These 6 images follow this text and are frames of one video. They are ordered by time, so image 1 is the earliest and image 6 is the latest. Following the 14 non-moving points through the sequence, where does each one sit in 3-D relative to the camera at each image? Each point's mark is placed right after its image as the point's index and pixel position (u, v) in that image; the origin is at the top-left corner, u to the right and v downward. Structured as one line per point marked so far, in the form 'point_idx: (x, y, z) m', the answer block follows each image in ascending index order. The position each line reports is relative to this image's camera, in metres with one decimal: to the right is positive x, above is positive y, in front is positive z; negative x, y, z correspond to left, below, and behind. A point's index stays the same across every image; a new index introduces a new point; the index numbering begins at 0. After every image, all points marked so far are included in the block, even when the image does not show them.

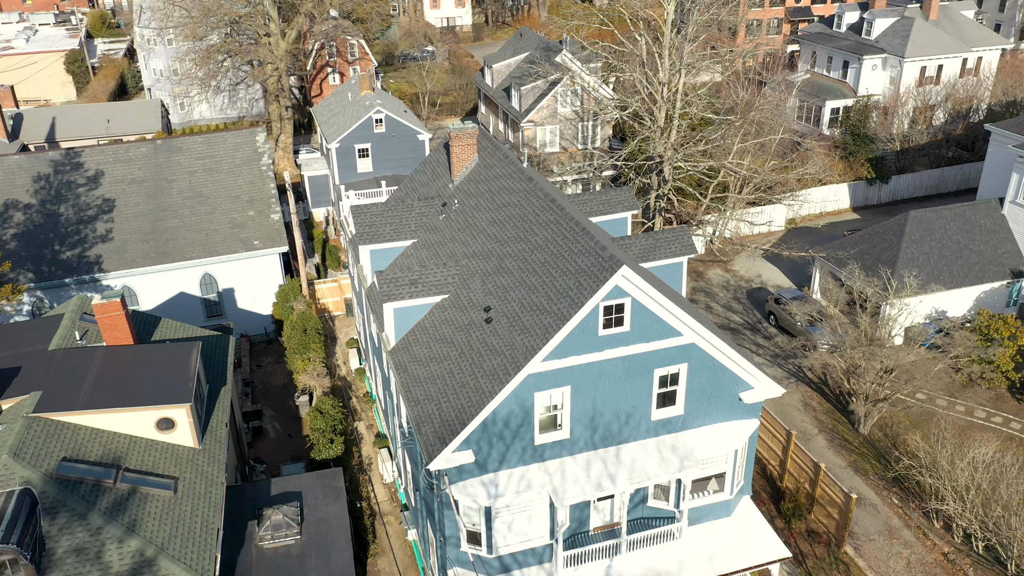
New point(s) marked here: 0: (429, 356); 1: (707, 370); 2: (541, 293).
0: (-2.0, -1.6, +19.9) m
1: (+4.4, -1.9, +19.1) m
2: (+0.6, -0.1, +18.3) m
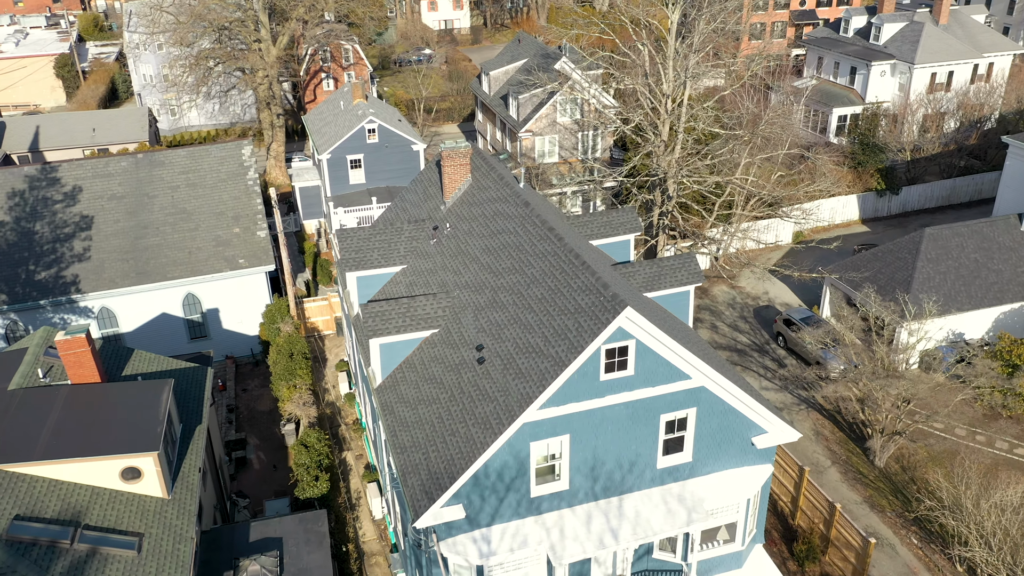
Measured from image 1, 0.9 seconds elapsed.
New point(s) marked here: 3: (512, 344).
0: (-2.1, -2.4, +18.5) m
1: (+4.3, -2.7, +17.7) m
2: (+0.5, -0.9, +16.9) m
3: (0.0, -1.2, +17.2) m
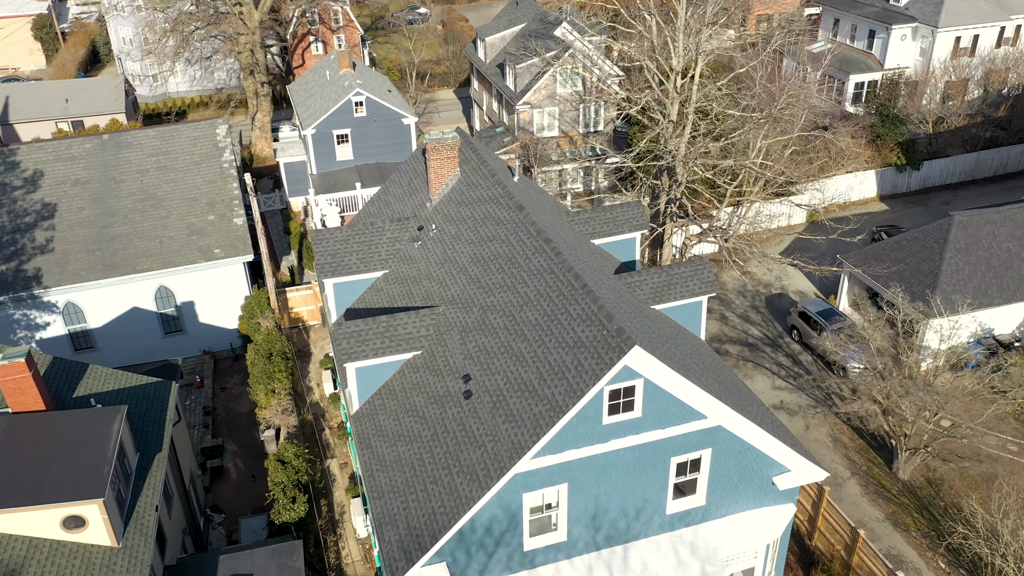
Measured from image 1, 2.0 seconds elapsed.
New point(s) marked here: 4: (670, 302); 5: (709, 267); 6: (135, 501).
0: (-2.3, -2.8, +16.4) m
1: (+4.1, -3.1, +15.6) m
2: (+0.3, -1.4, +14.8) m
3: (-0.2, -1.6, +15.1) m
4: (+3.6, -0.3, +19.0) m
5: (+4.6, +0.5, +19.7) m
6: (-7.8, -4.4, +17.3) m
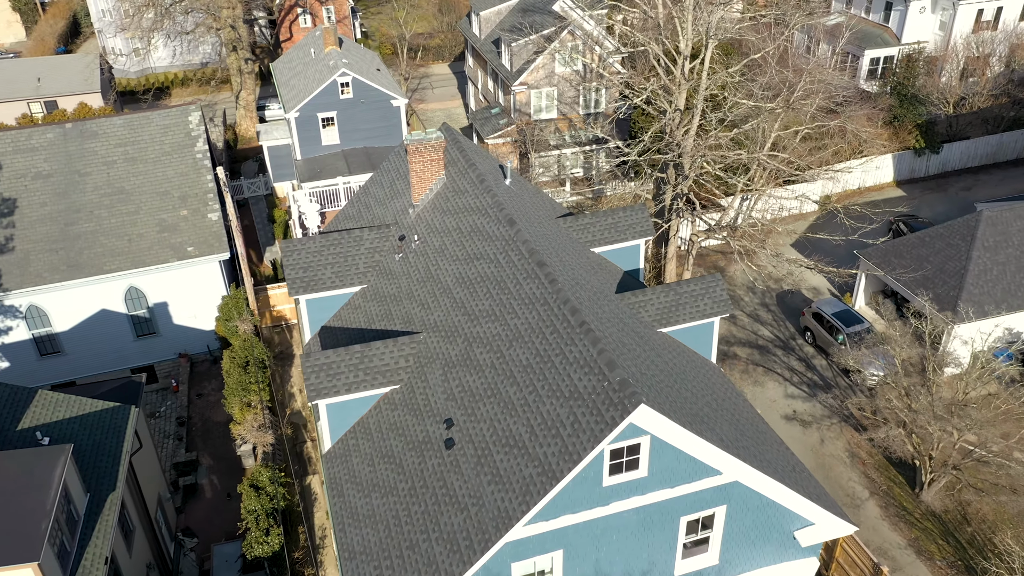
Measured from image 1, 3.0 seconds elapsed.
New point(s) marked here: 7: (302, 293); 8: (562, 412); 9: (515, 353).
0: (-2.4, -3.4, +14.6) m
1: (+3.9, -3.6, +13.8) m
2: (+0.1, -2.0, +12.9) m
3: (-0.4, -2.2, +13.2) m
4: (+3.4, -0.7, +17.1) m
5: (+4.4, +0.1, +17.7) m
6: (-8.0, -4.9, +15.6) m
7: (-4.6, -0.1, +18.3) m
8: (+0.7, -1.8, +12.3) m
9: (+0.1, -1.1, +13.8) m
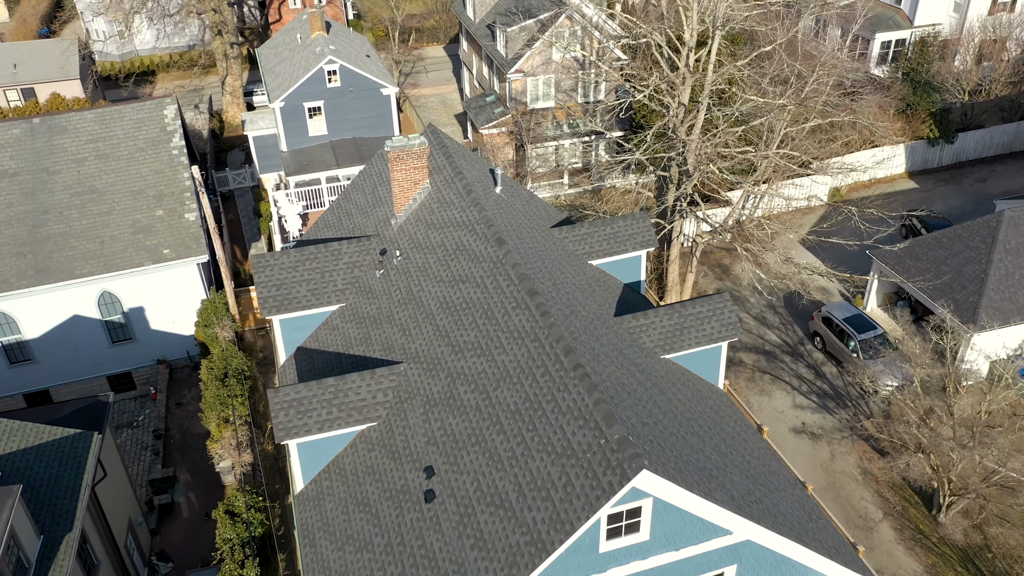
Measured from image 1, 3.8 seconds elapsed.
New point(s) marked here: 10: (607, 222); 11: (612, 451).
0: (-2.6, -3.9, +13.3) m
1: (+3.8, -4.2, +12.5) m
2: (-0.1, -2.5, +11.5) m
3: (-0.6, -2.7, +11.9) m
4: (+3.2, -1.2, +15.7) m
5: (+4.2, -0.3, +16.2) m
6: (-8.2, -5.4, +14.3) m
7: (-4.8, -0.5, +16.8) m
8: (+0.5, -2.4, +10.9) m
9: (-0.1, -1.6, +12.4) m
10: (+2.1, +1.5, +18.8) m
11: (+1.2, -2.0, +10.4) m
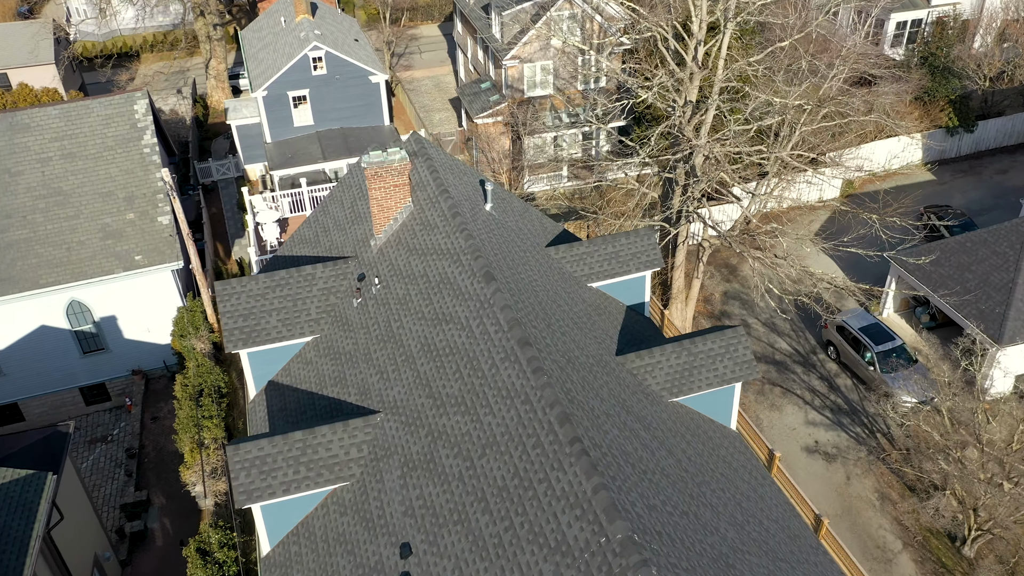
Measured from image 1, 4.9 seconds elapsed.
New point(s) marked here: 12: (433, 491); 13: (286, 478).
0: (-2.8, -4.5, +11.8) m
1: (+3.6, -4.9, +11.0) m
2: (-0.2, -3.3, +10.0) m
3: (-0.7, -3.5, +10.4) m
4: (+3.0, -1.8, +14.1) m
5: (+4.1, -0.9, +14.6) m
6: (-8.3, -6.0, +12.8) m
7: (-4.9, -1.1, +15.2) m
8: (+0.4, -3.1, +9.4) m
9: (-0.3, -2.3, +10.9) m
10: (+2.0, +1.0, +17.1) m
11: (+1.1, -2.8, +8.9) m
12: (-1.1, -2.7, +11.4) m
13: (-3.3, -2.8, +12.4) m
